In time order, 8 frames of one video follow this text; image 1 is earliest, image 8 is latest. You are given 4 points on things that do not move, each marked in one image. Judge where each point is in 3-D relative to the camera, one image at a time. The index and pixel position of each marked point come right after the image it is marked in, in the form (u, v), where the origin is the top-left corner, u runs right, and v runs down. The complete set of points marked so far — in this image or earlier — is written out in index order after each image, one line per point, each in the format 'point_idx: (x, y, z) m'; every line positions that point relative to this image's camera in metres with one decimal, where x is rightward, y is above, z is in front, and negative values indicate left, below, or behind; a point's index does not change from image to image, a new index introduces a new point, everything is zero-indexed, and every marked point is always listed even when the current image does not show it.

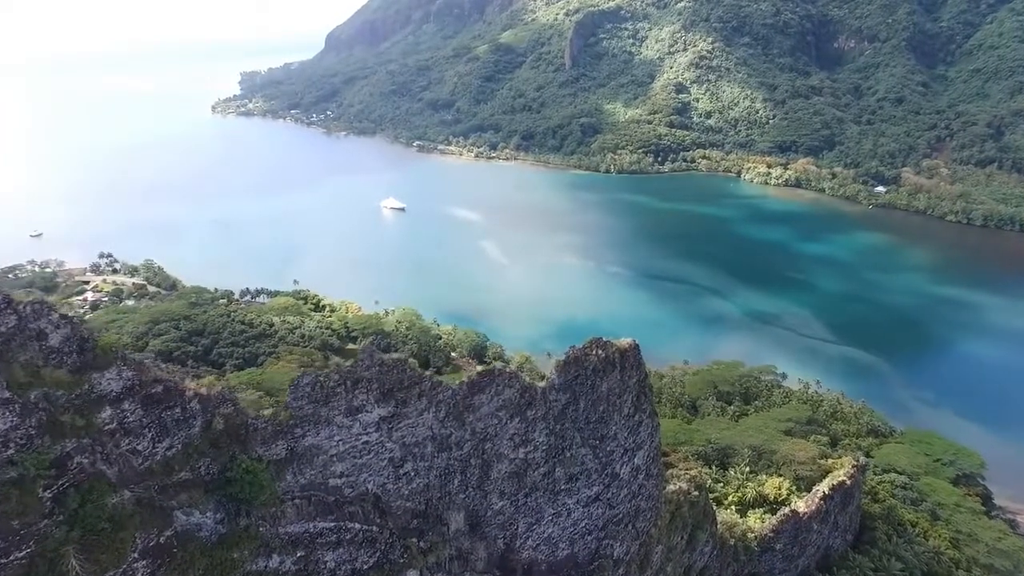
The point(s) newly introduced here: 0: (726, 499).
0: (+5.4, -5.3, +18.0) m
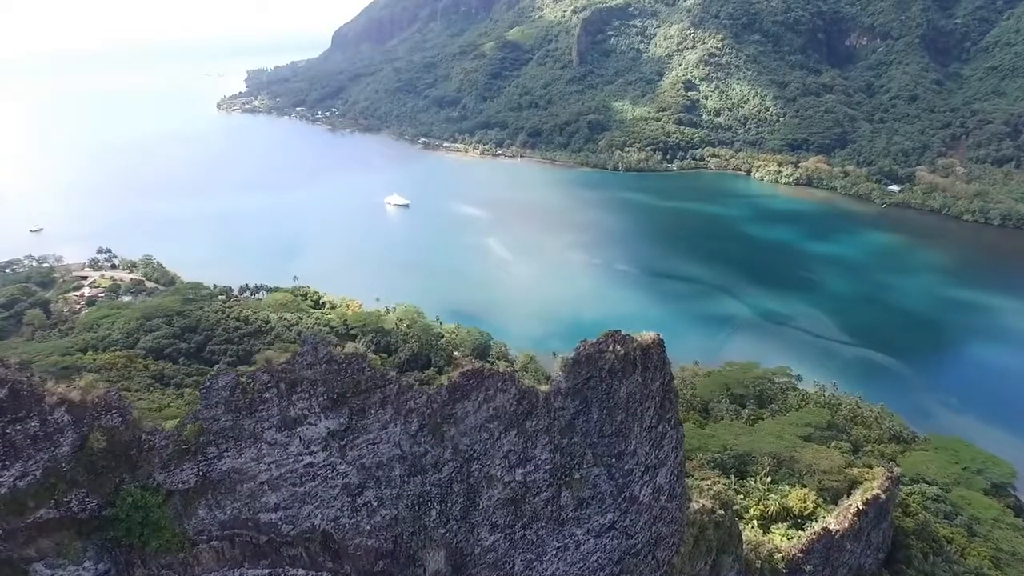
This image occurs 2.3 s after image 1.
0: (+5.4, -5.2, +16.5) m
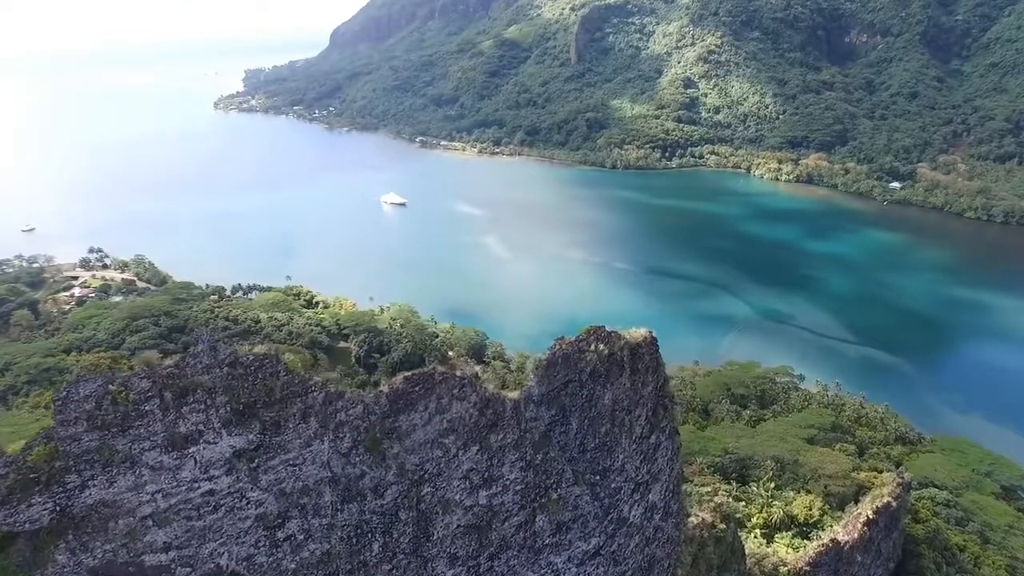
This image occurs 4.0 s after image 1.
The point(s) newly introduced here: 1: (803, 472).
0: (+5.2, -5.1, +15.6) m
1: (+7.3, -4.6, +17.9) m
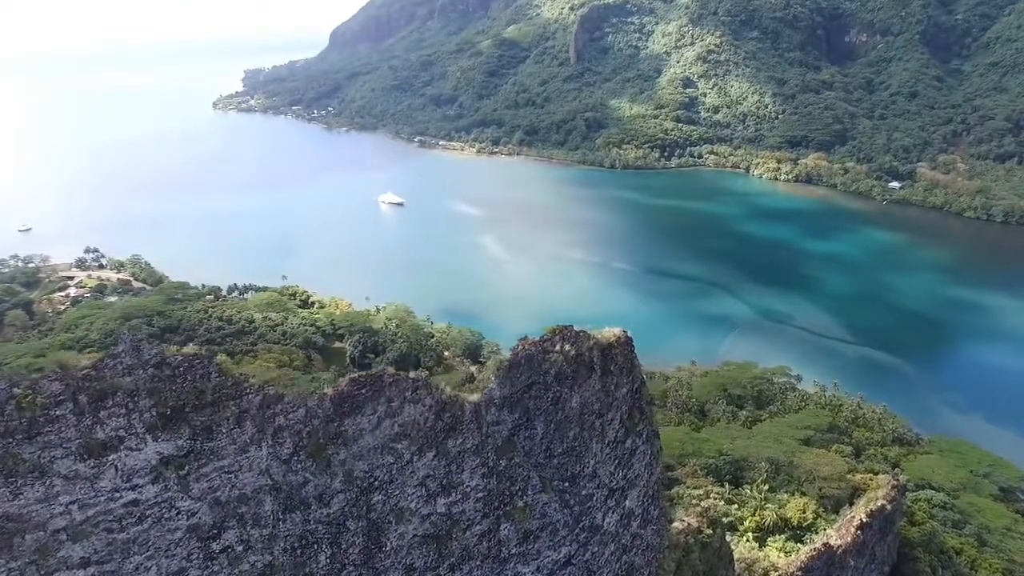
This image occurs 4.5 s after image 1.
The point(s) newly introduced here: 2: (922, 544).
0: (+4.9, -5.1, +15.4) m
1: (+7.0, -4.6, +17.7) m
2: (+9.3, -5.8, +16.3) m
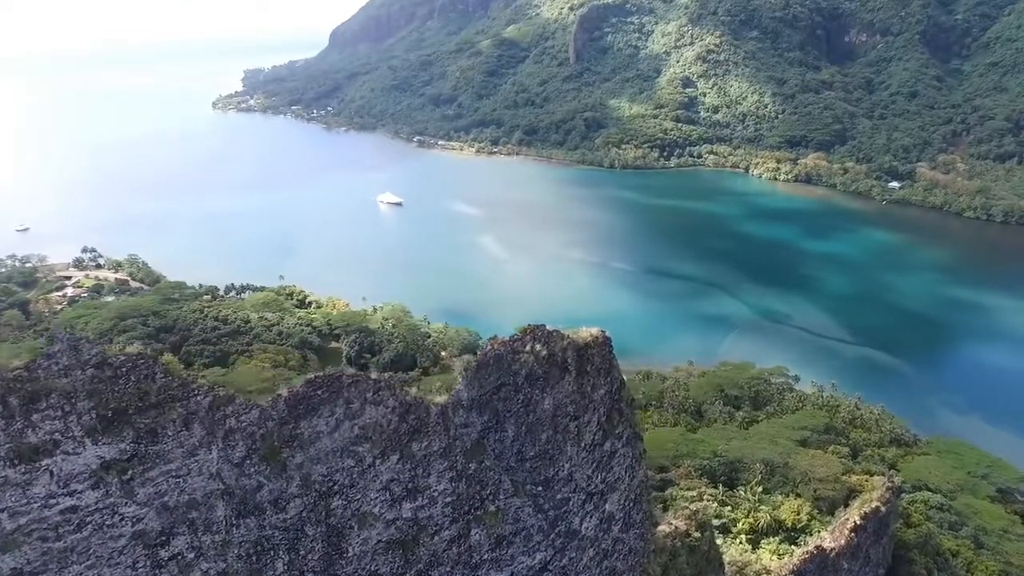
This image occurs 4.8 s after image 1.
0: (+4.7, -5.1, +15.2) m
1: (+6.9, -4.6, +17.5) m
2: (+9.1, -5.8, +16.2) m
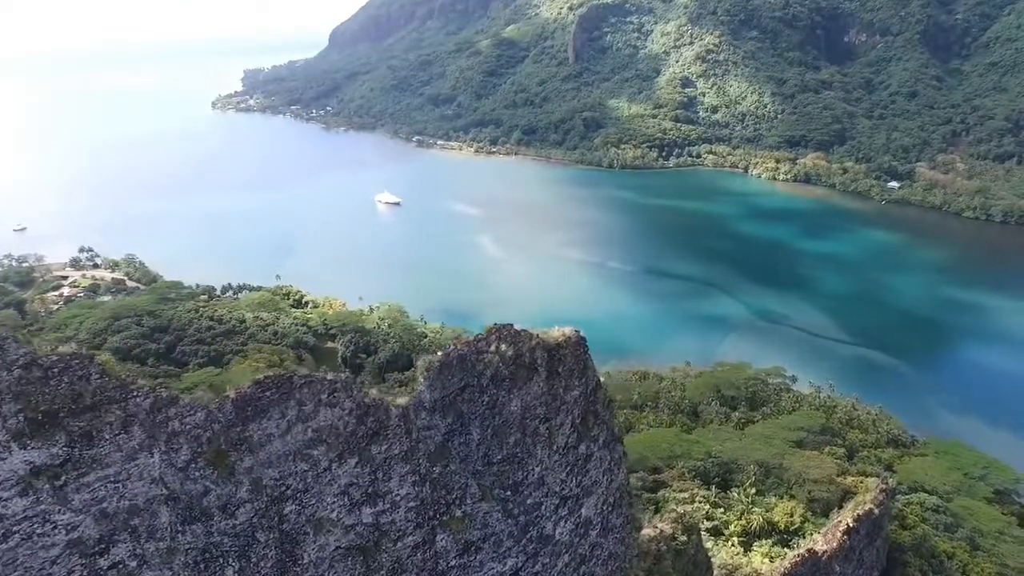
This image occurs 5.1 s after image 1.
0: (+4.5, -5.0, +15.0) m
1: (+6.6, -4.6, +17.4) m
2: (+8.9, -5.8, +16.0) m
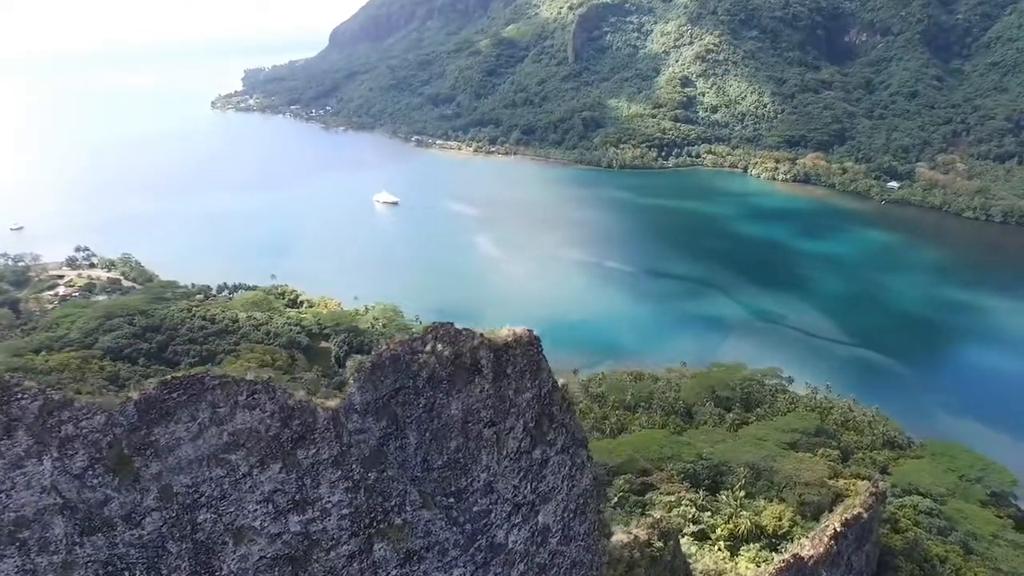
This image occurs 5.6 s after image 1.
0: (+4.2, -5.0, +14.8) m
1: (+6.3, -4.6, +17.1) m
2: (+8.6, -5.8, +15.7) m
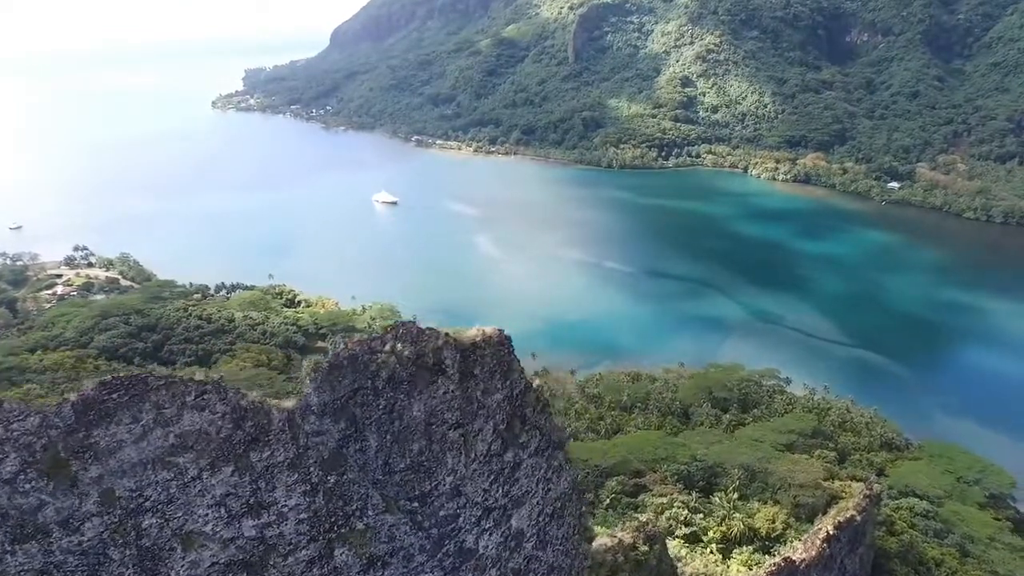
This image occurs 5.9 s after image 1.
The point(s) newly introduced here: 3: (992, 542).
0: (+4.0, -5.0, +14.6) m
1: (+6.1, -4.6, +16.9) m
2: (+8.4, -5.8, +15.6) m
3: (+12.2, -6.4, +18.2) m
